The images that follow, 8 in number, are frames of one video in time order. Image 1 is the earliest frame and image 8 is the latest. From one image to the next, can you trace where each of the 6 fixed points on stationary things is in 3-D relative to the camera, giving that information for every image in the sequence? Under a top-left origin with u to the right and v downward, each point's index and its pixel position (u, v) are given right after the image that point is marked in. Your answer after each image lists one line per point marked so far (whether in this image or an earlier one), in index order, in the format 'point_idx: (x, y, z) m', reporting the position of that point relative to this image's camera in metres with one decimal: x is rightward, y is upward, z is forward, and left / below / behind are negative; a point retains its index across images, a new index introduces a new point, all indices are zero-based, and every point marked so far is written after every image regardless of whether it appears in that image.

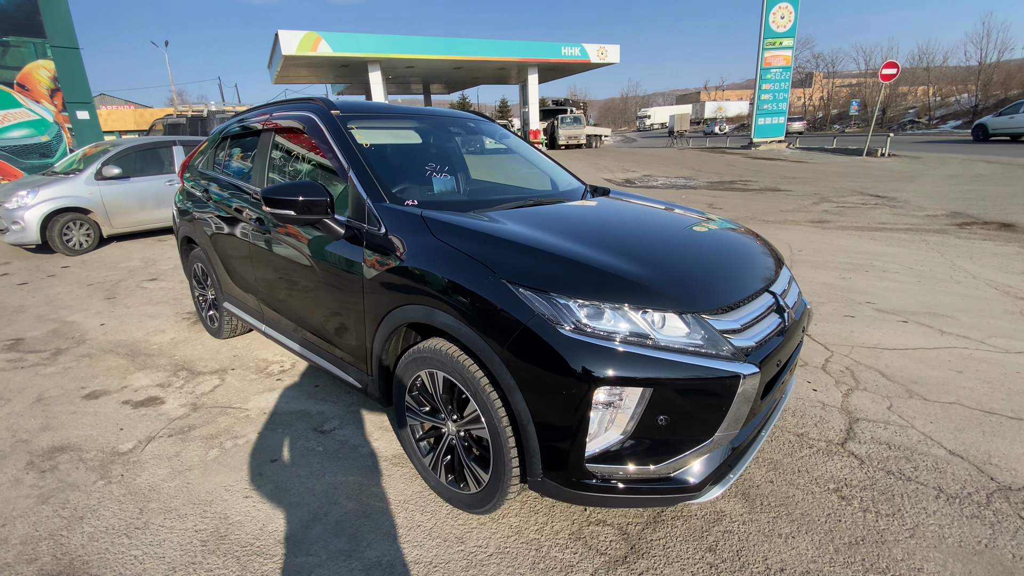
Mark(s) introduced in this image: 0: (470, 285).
0: (-0.2, 0.0, +1.8) m
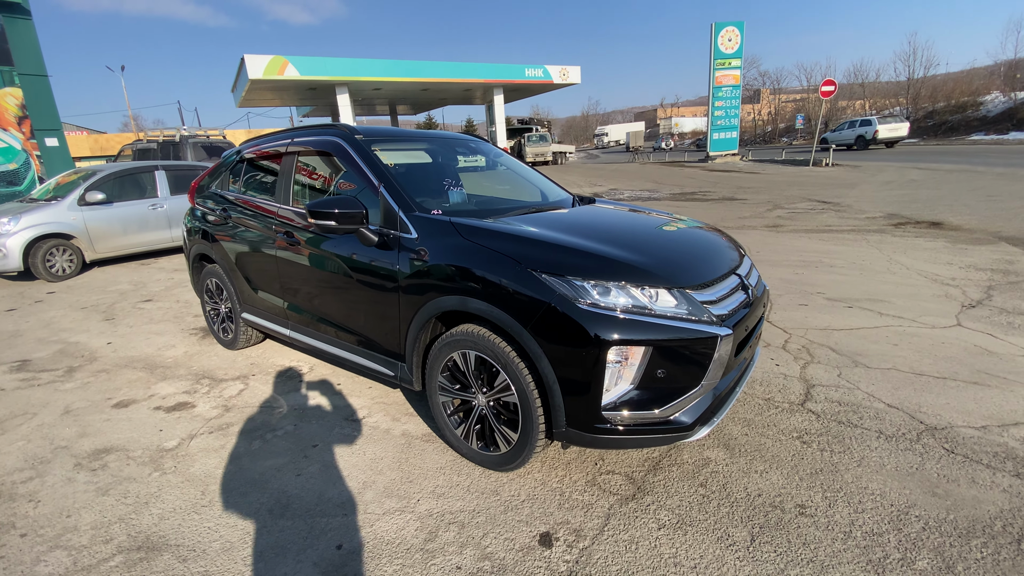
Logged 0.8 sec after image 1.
0: (-0.1, +0.1, +2.2) m
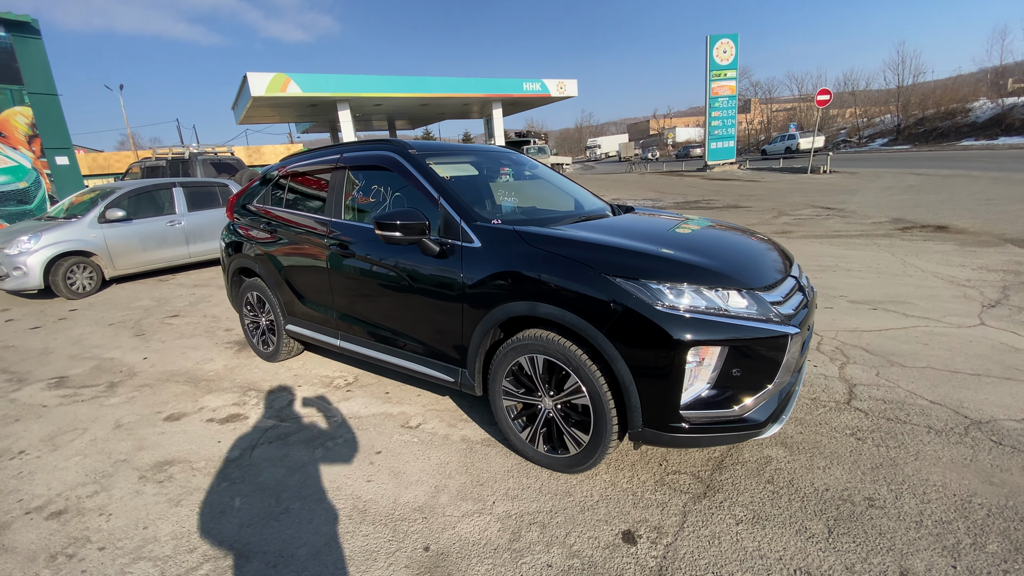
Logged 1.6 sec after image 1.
0: (+0.3, 0.0, +2.3) m
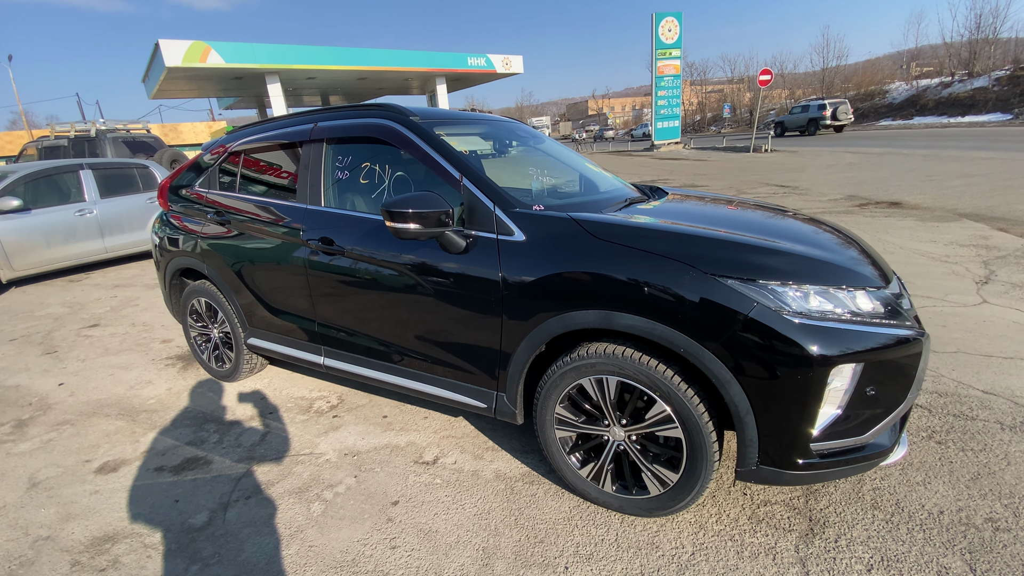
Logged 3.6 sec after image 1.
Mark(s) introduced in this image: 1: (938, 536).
0: (+0.6, 0.0, +1.8) m
1: (+1.7, -1.0, +2.0) m
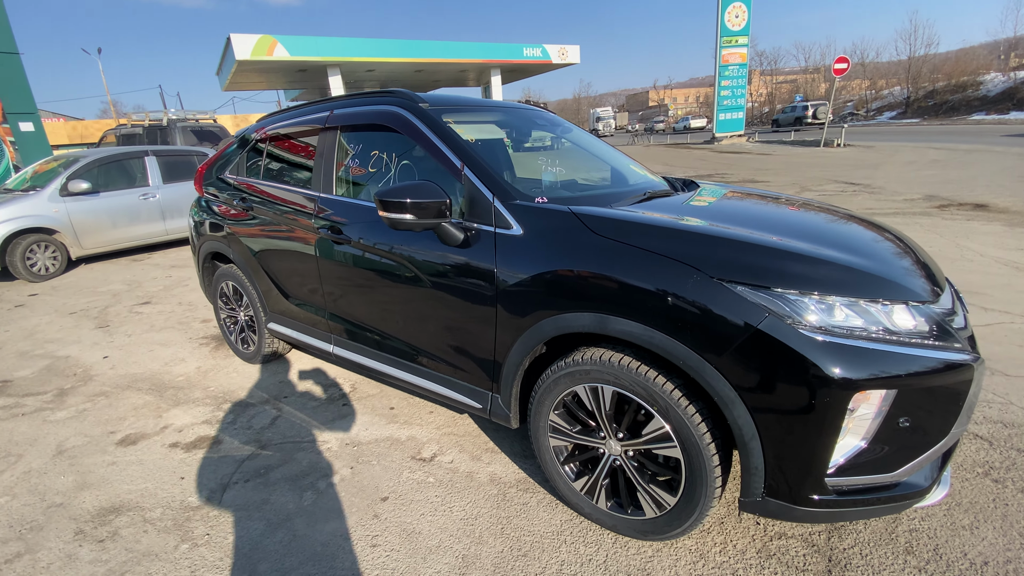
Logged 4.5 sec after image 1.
0: (+0.5, 0.0, +1.6) m
1: (+1.7, -1.1, +1.7) m
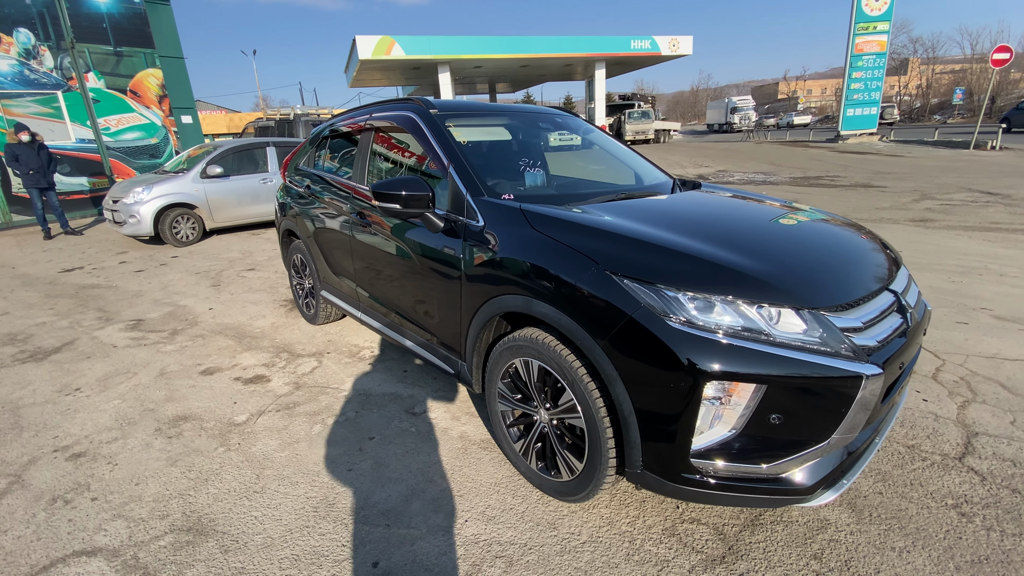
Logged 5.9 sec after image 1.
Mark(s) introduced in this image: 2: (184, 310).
0: (+0.2, 0.0, +1.9) m
1: (+1.3, -1.1, +1.7) m
2: (-3.5, -0.2, +5.1) m
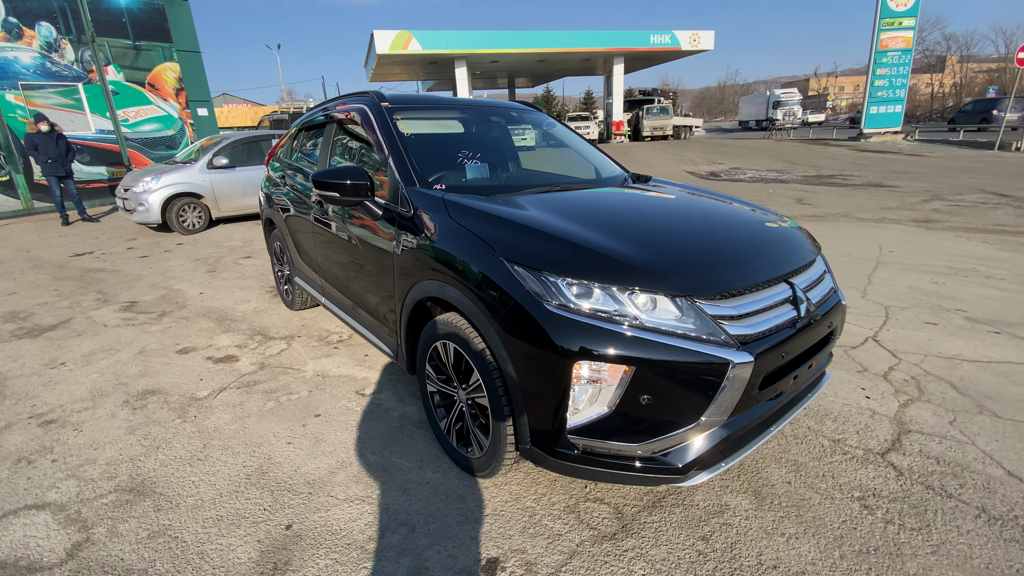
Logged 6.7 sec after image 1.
0: (-0.2, +0.1, +2.0) m
1: (+0.9, -1.1, +1.8) m
2: (-3.7, -0.1, +5.3) m
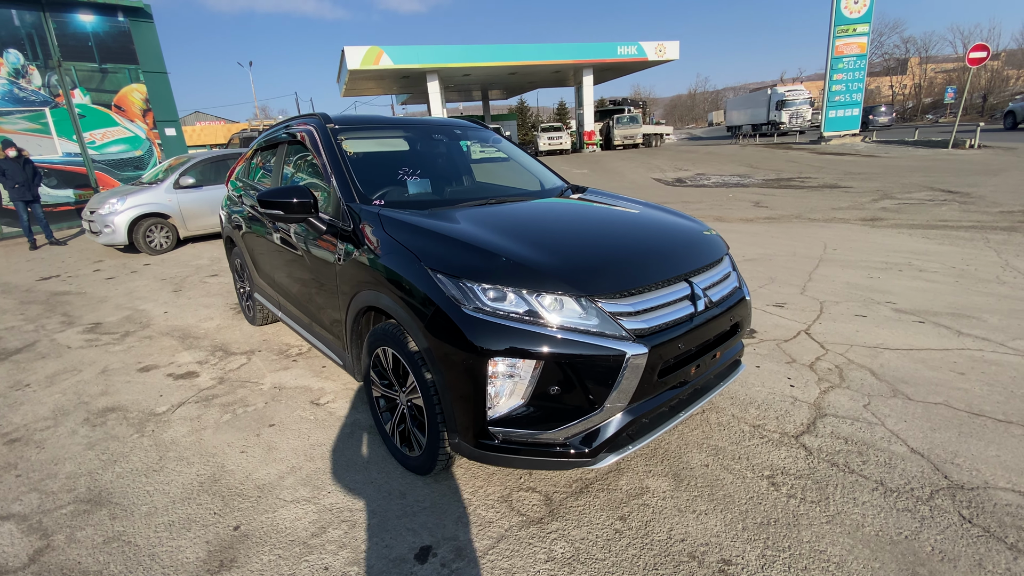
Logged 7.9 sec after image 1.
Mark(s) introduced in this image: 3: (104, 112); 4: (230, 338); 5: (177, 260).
0: (-0.5, +0.1, +2.1) m
1: (+0.6, -1.1, +1.9) m
2: (-4.2, -0.3, +5.3) m
3: (-9.8, +4.2, +11.4) m
4: (-2.6, -0.5, +4.5) m
5: (-5.5, +0.5, +7.8) m
